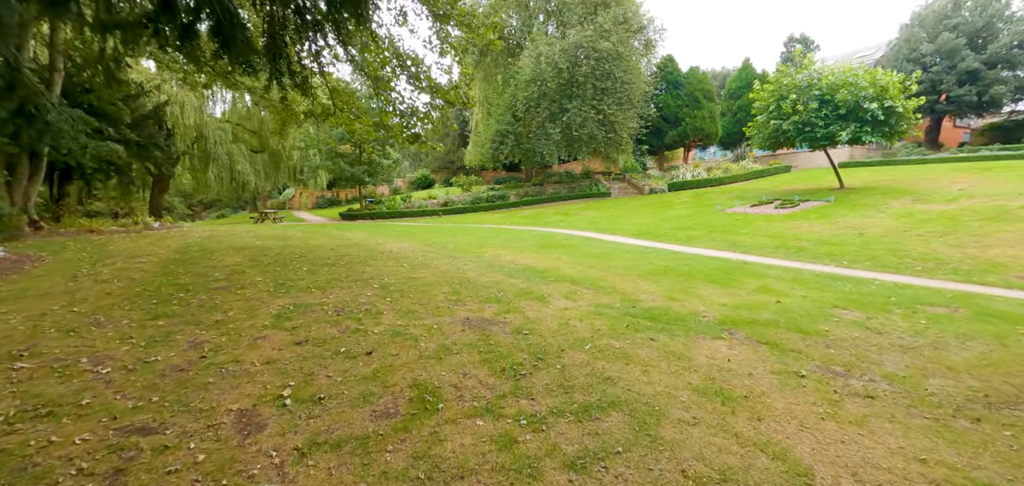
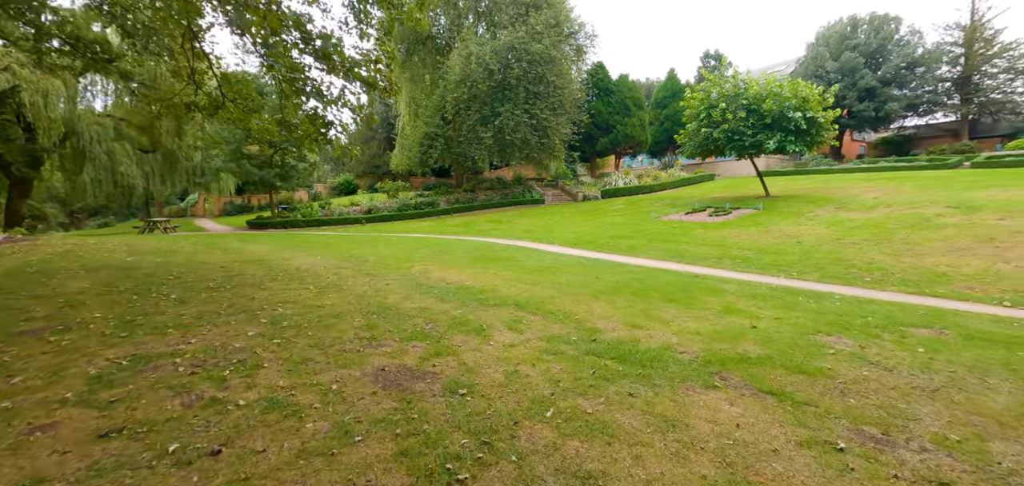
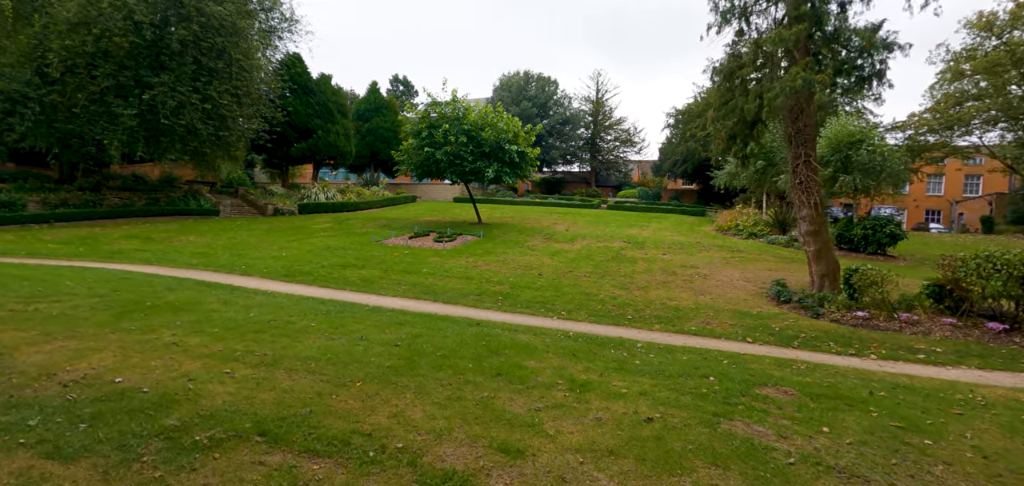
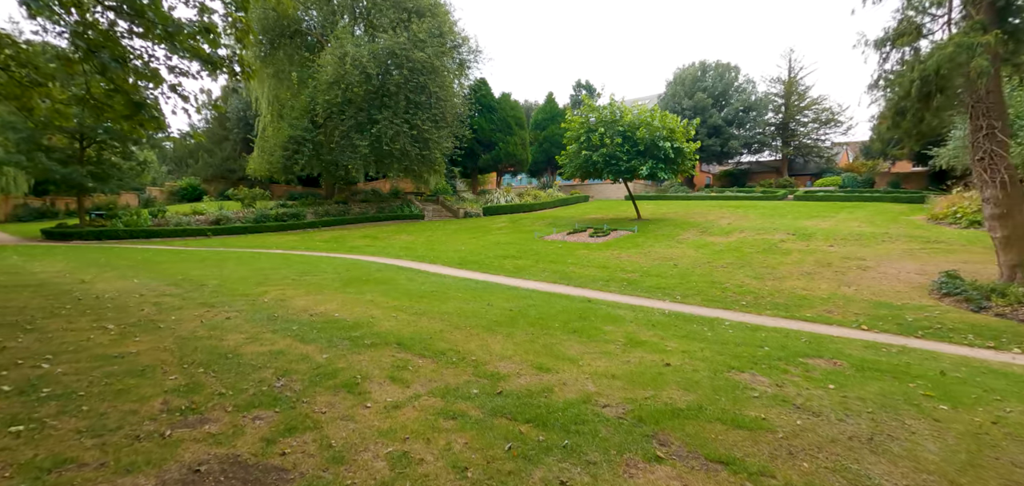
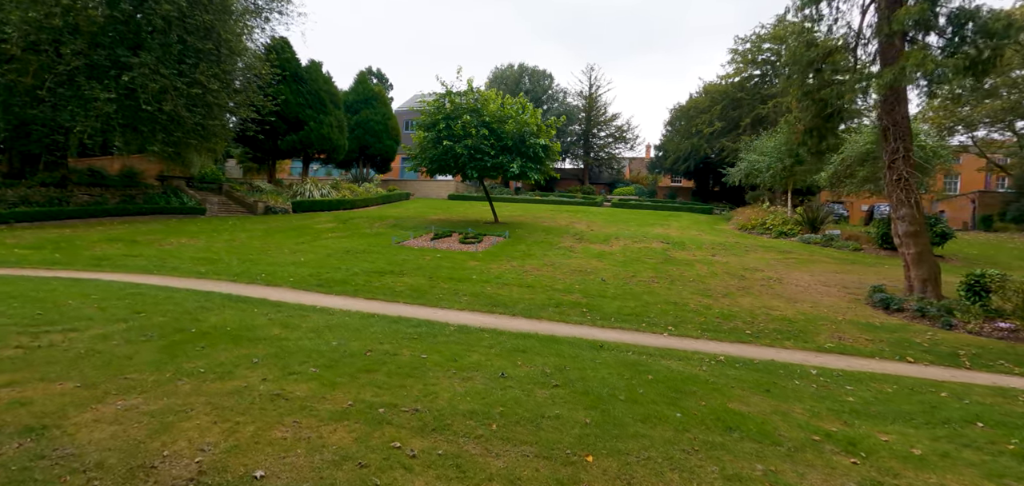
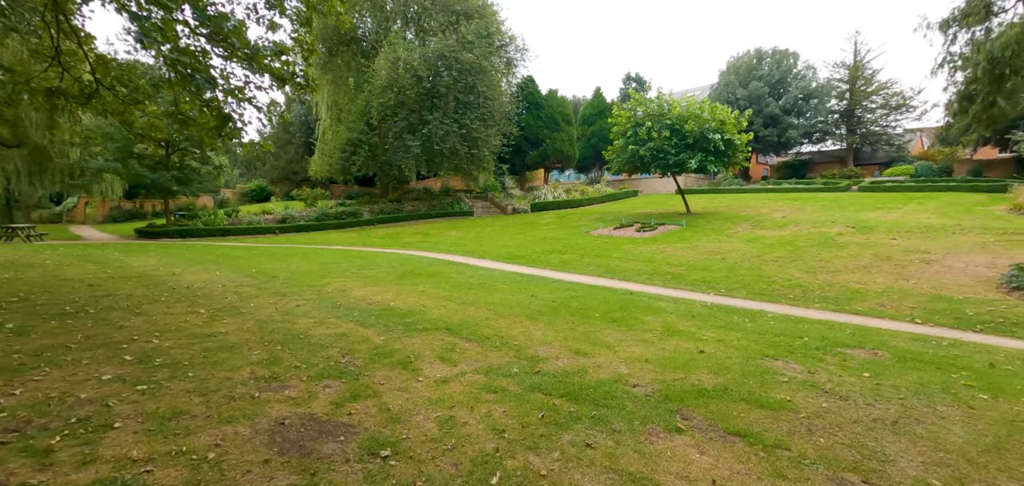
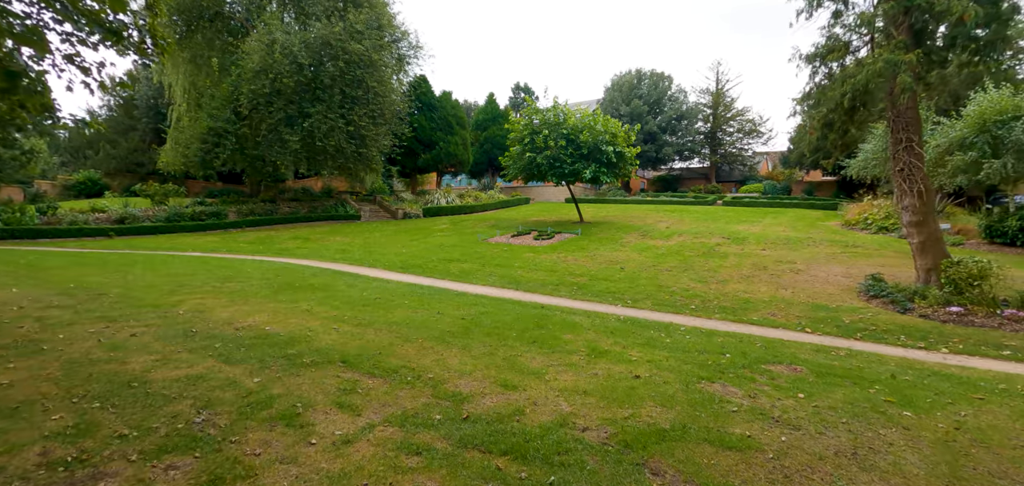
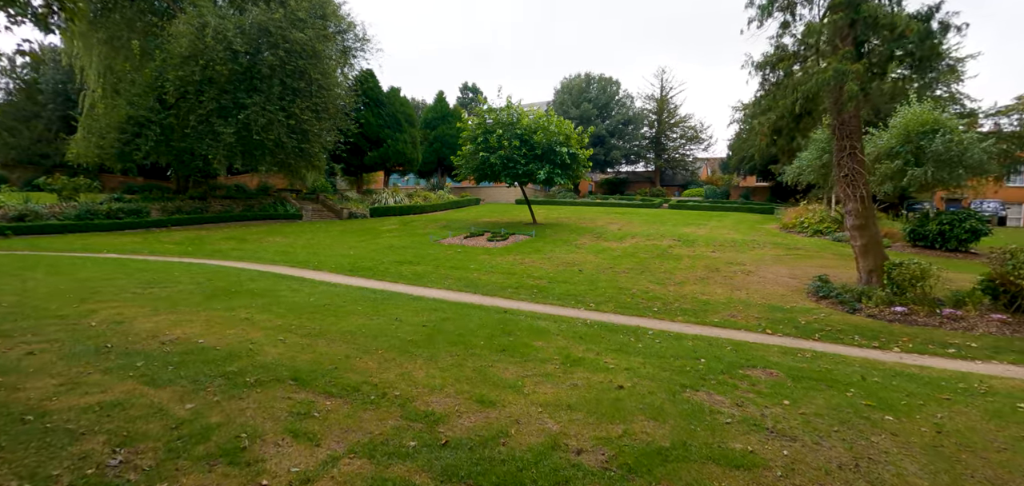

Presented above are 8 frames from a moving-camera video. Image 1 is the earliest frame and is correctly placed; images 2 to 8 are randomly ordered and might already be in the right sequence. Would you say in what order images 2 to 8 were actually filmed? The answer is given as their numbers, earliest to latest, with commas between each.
2, 6, 4, 7, 8, 3, 5
